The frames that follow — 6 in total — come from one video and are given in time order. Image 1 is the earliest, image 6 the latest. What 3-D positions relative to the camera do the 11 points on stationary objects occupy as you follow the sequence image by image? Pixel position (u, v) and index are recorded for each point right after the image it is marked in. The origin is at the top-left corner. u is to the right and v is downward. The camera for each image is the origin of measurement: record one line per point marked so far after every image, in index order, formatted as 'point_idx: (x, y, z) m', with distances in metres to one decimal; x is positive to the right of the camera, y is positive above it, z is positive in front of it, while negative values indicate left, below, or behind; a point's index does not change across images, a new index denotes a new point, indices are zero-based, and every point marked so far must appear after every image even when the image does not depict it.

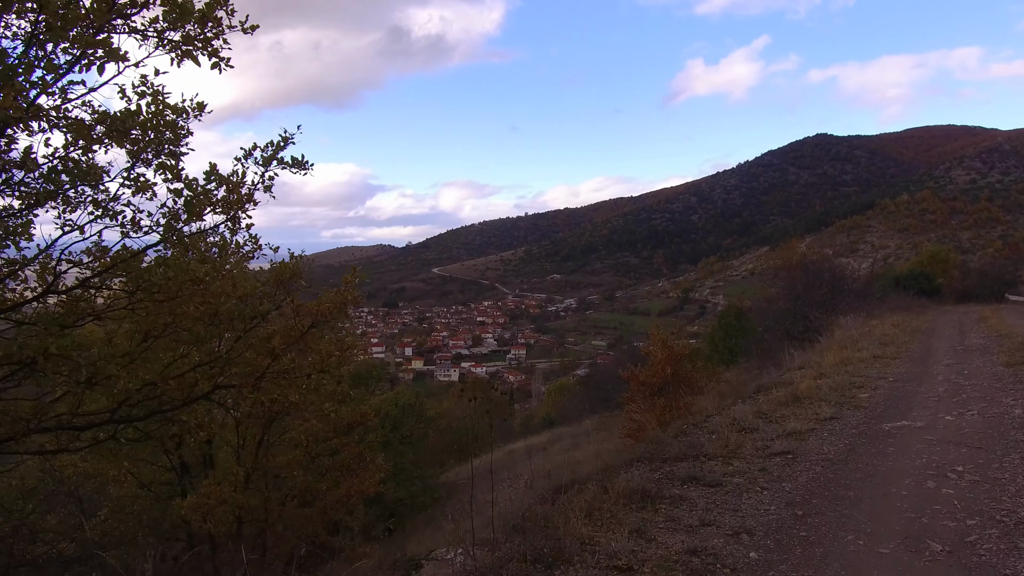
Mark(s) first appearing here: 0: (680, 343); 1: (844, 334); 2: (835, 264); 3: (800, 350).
0: (+2.4, -0.7, +7.0) m
1: (+5.7, -0.8, +8.6) m
2: (+10.3, +0.8, +16.0) m
3: (+4.9, -1.0, +8.7) m
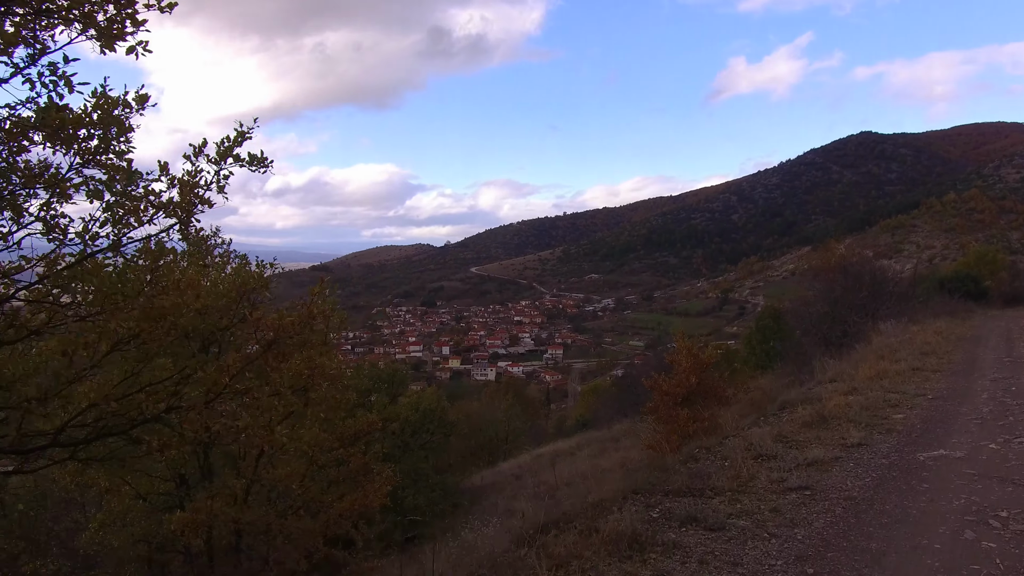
0: (+2.5, -0.8, +6.7) m
1: (+6.0, -0.8, +8.1) m
2: (+10.9, +0.7, +15.3) m
3: (+5.2, -1.1, +8.2) m
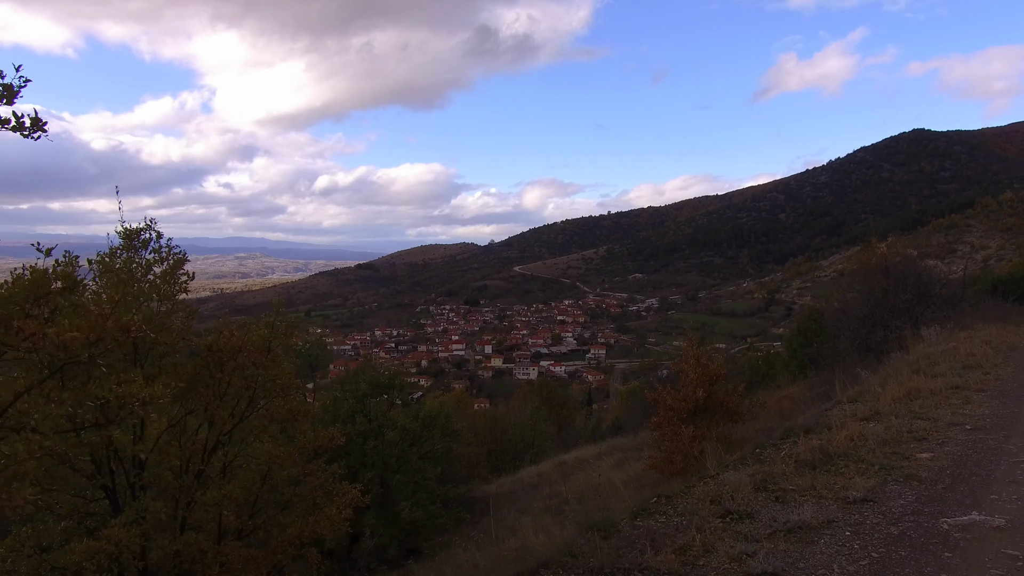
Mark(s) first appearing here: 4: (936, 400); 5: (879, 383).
0: (+2.4, -0.9, +6.1) m
1: (+5.9, -0.9, +7.2) m
2: (+11.3, +0.6, +14.1) m
3: (+5.1, -1.2, +7.4) m
4: (+3.4, -0.9, +4.1) m
5: (+3.6, -0.9, +5.1) m
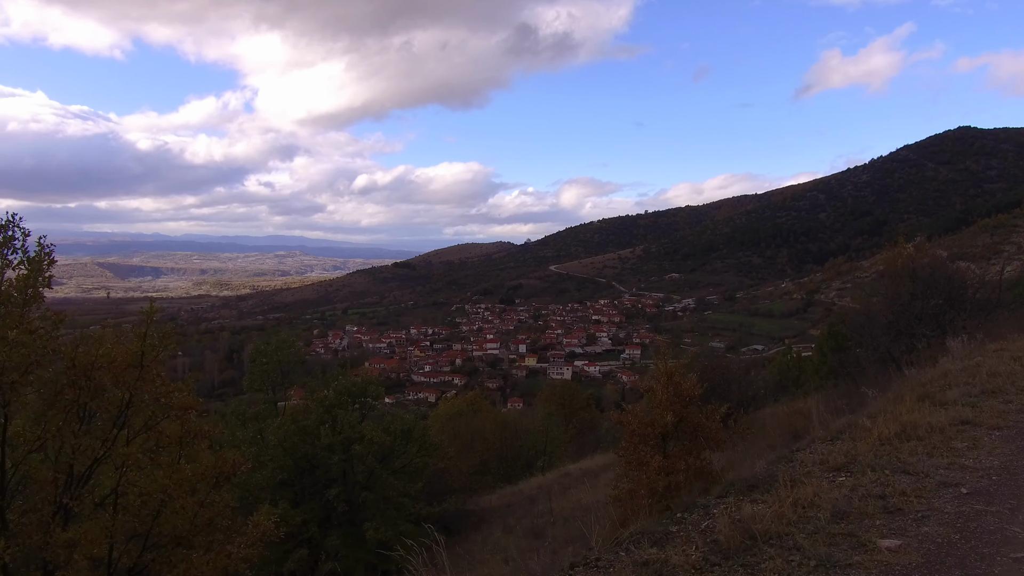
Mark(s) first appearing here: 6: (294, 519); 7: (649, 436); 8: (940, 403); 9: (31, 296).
0: (+1.9, -0.9, +5.3) m
1: (+5.4, -1.0, +6.3) m
2: (+11.1, +0.5, +12.9) m
3: (+4.7, -1.3, +6.5) m
4: (+2.8, -1.0, +3.3) m
5: (+3.0, -1.0, +4.3) m
6: (-3.5, -3.7, +8.1) m
7: (+1.4, -1.5, +5.2) m
8: (+3.6, -1.0, +4.3) m
9: (-3.4, -0.1, +3.7) m
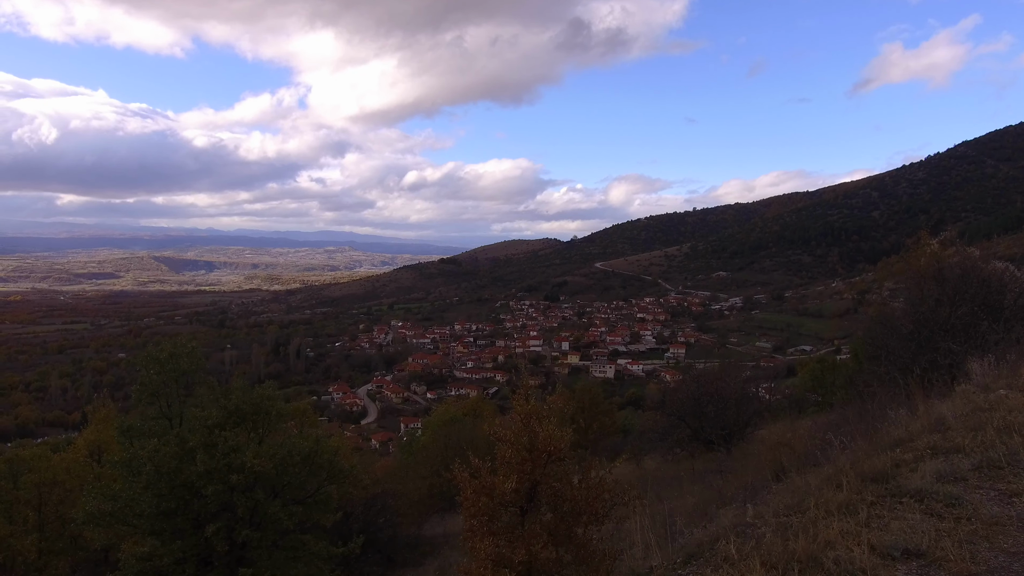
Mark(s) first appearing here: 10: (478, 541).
0: (+0.4, -1.0, +3.9) m
1: (+4.0, -1.1, +4.6) m
2: (+10.1, +0.3, +10.9) m
3: (+3.2, -1.4, +4.9) m
4: (+1.2, -1.1, +1.8) m
5: (+1.5, -1.1, +2.7) m
6: (-4.8, -3.7, +7.0) m
7: (-0.1, -1.6, +3.7) m
8: (+2.1, -1.1, +2.8) m
9: (-5.0, -0.1, +2.5) m
10: (-0.3, -1.8, +3.7) m
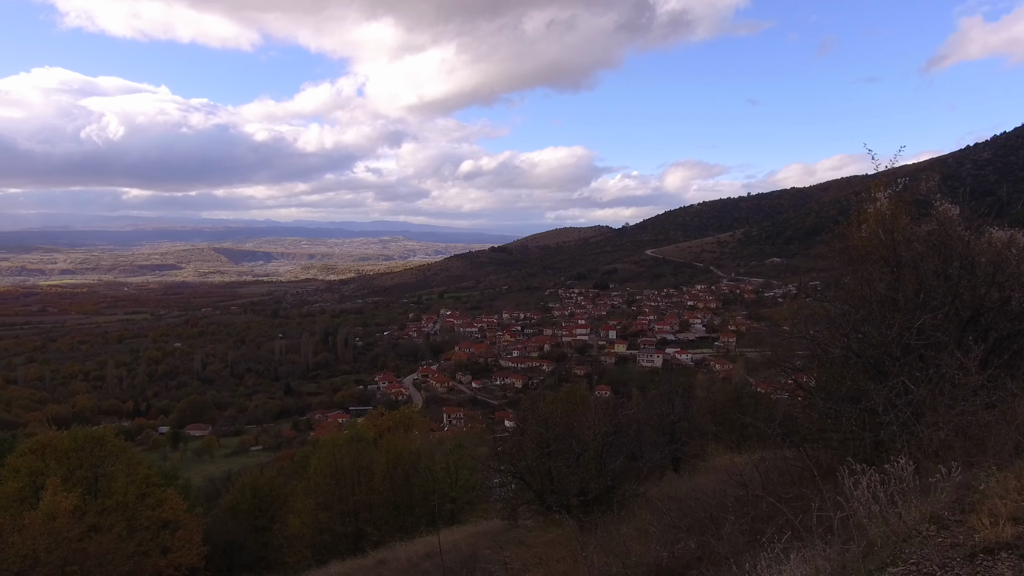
0: (+0.6, -1.4, +3.8) m
1: (+4.3, -1.4, +4.3) m
2: (+10.8, +0.1, +10.1) m
3: (+3.5, -1.7, +4.6) m
4: (+1.2, -1.5, +1.7) m
5: (+1.6, -1.5, +2.6) m
6: (-4.3, -3.9, +7.3) m
7: (+0.1, -1.9, +3.7) m
8: (+2.2, -1.4, +2.6) m
9: (-4.8, -0.4, +2.8) m
10: (-0.1, -2.2, +3.7) m
